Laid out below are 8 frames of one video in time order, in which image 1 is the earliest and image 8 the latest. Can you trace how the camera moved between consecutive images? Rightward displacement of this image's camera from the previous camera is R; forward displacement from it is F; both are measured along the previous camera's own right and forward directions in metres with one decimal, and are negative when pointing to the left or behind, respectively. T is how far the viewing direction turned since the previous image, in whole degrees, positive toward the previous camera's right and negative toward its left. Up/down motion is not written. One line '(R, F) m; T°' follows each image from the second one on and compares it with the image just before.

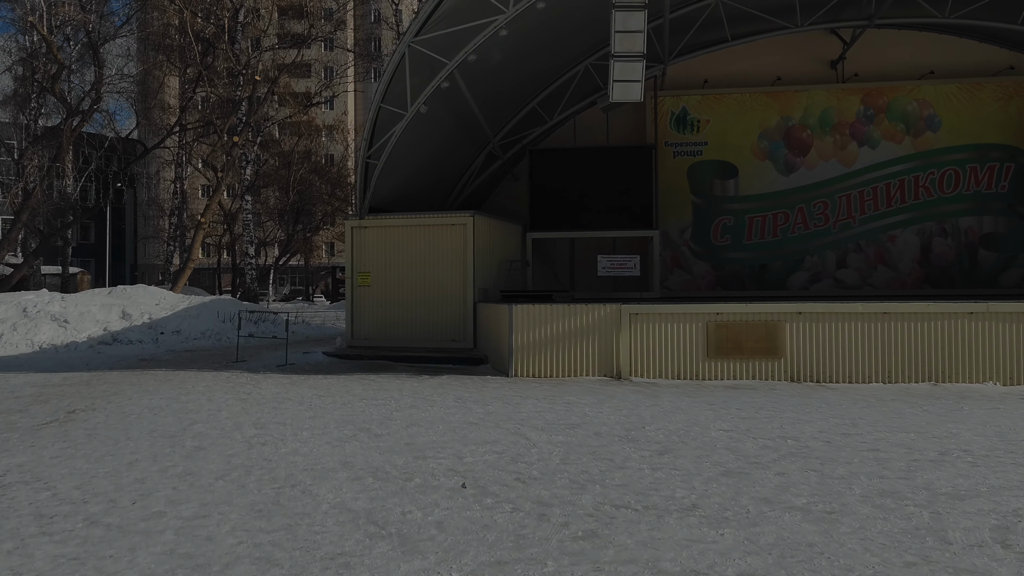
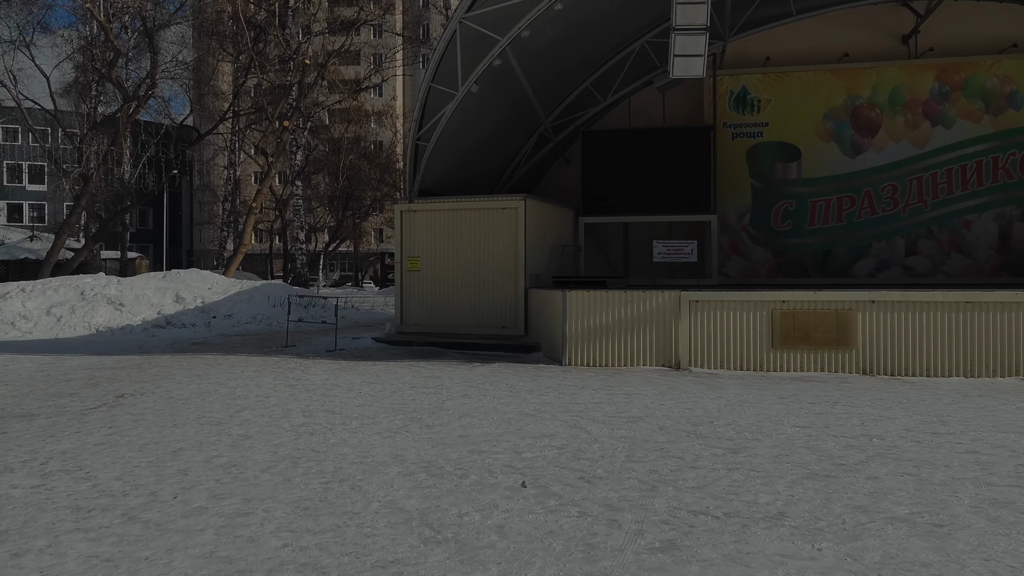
(-0.2, +0.6) m; -3°
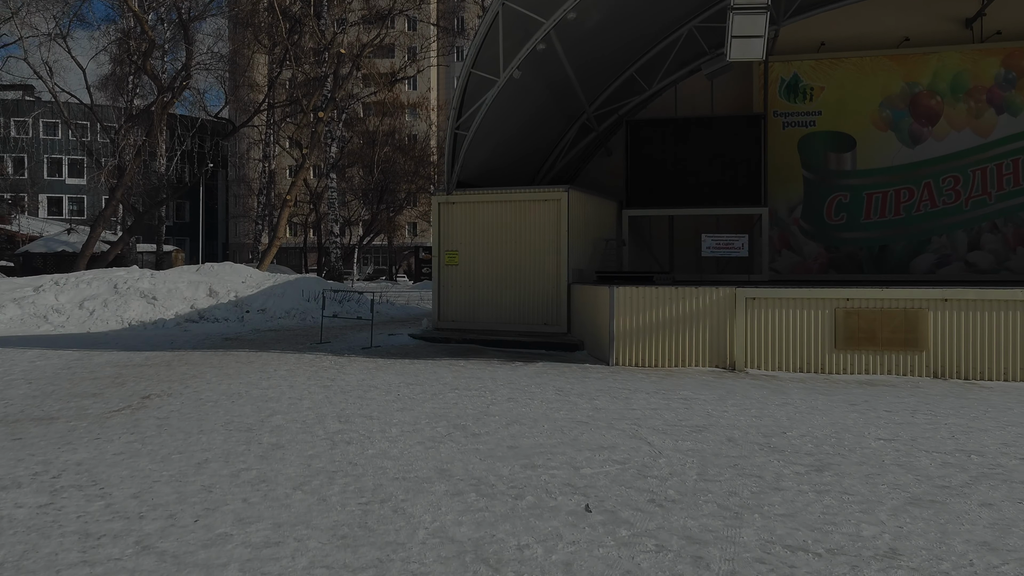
(-0.2, +0.8) m; -2°
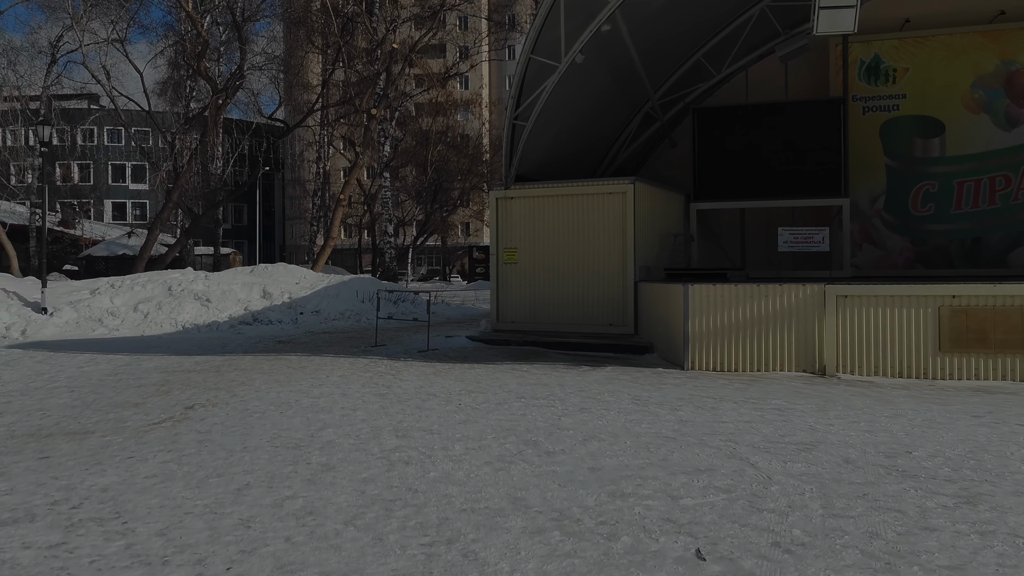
(-0.2, +1.0) m; -4°
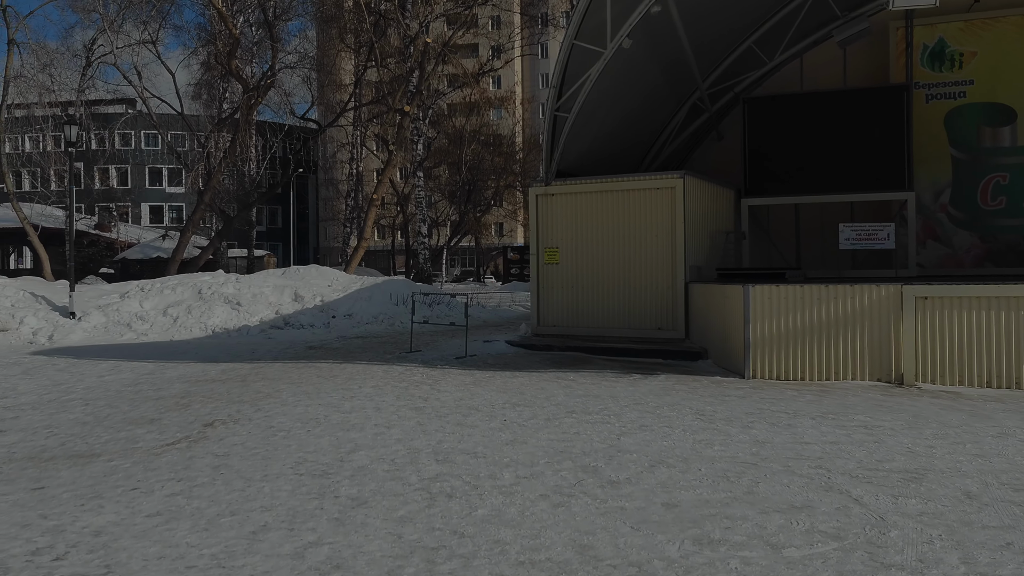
(-0.2, +1.0) m; -2°
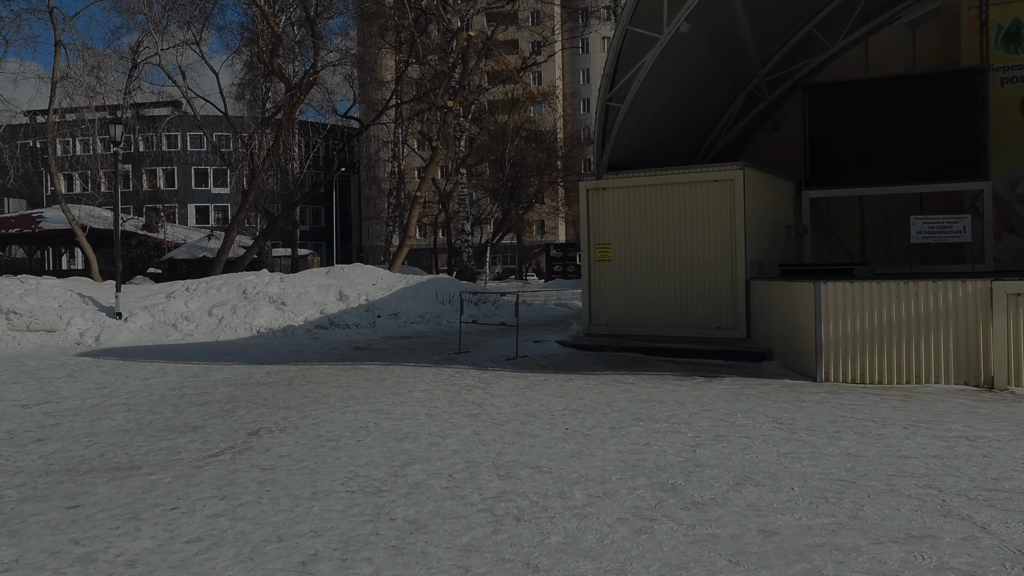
(-0.2, +0.6) m; -3°
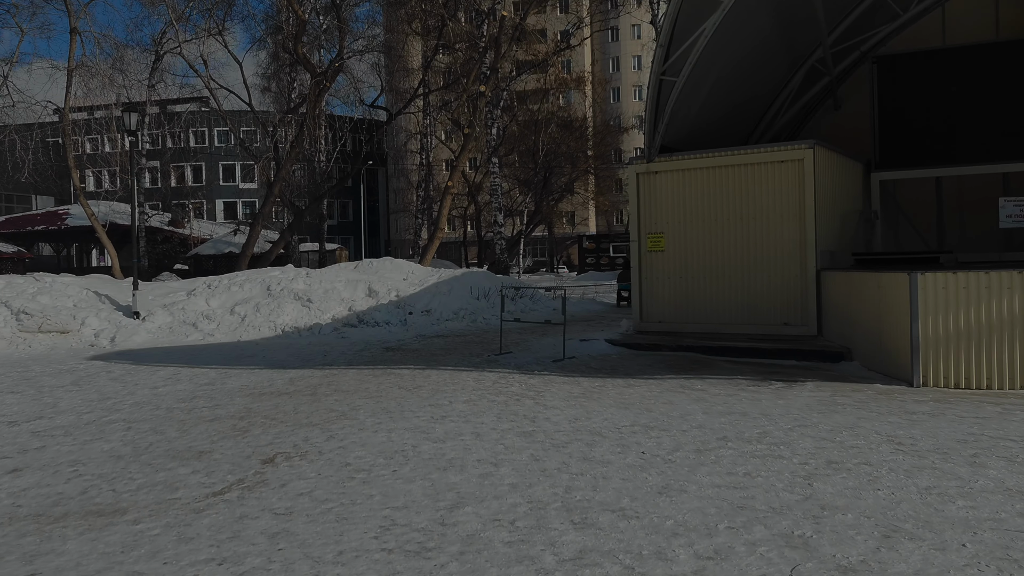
(-0.3, +1.4) m; -2°
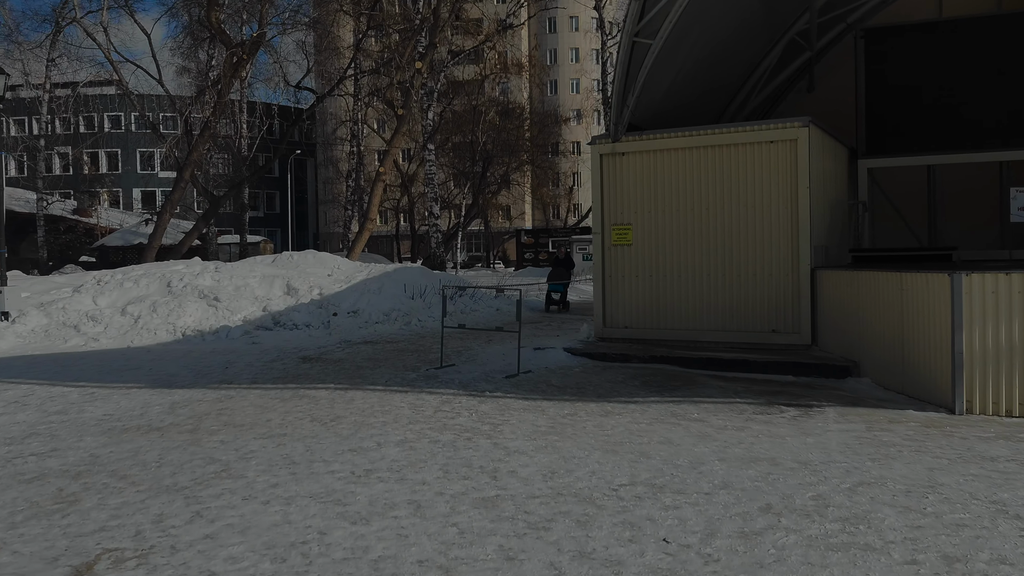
(-0.2, +2.4) m; +5°
